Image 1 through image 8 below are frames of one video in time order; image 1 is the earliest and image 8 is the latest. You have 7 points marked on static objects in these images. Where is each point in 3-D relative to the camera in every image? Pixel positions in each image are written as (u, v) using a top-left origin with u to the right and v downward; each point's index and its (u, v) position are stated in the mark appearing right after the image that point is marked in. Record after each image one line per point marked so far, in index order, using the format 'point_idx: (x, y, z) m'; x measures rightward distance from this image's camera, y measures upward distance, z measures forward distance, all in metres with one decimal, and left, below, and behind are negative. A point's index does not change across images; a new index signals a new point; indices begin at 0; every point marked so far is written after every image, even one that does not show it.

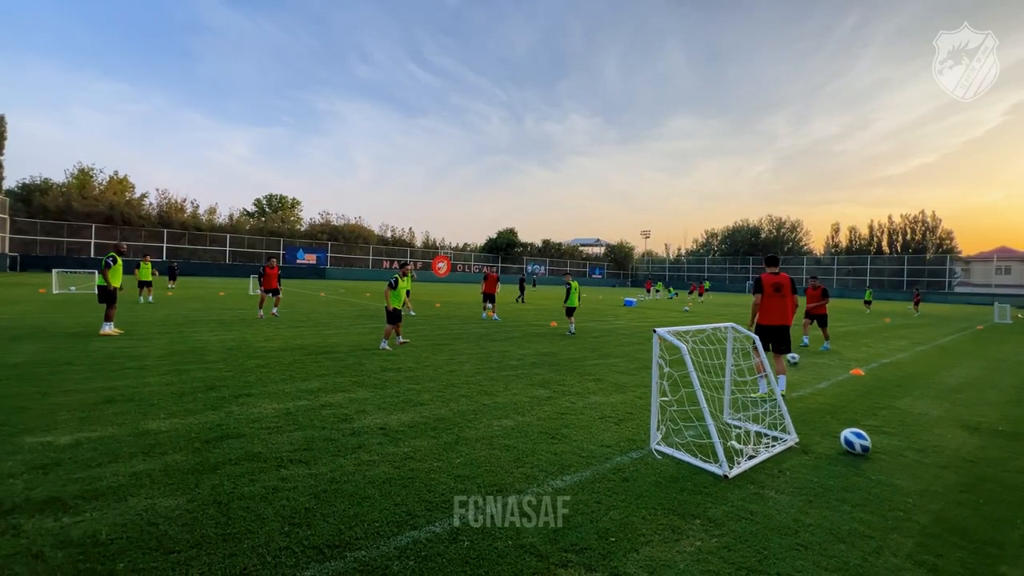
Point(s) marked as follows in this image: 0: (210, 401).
0: (-3.7, -1.4, +5.3) m
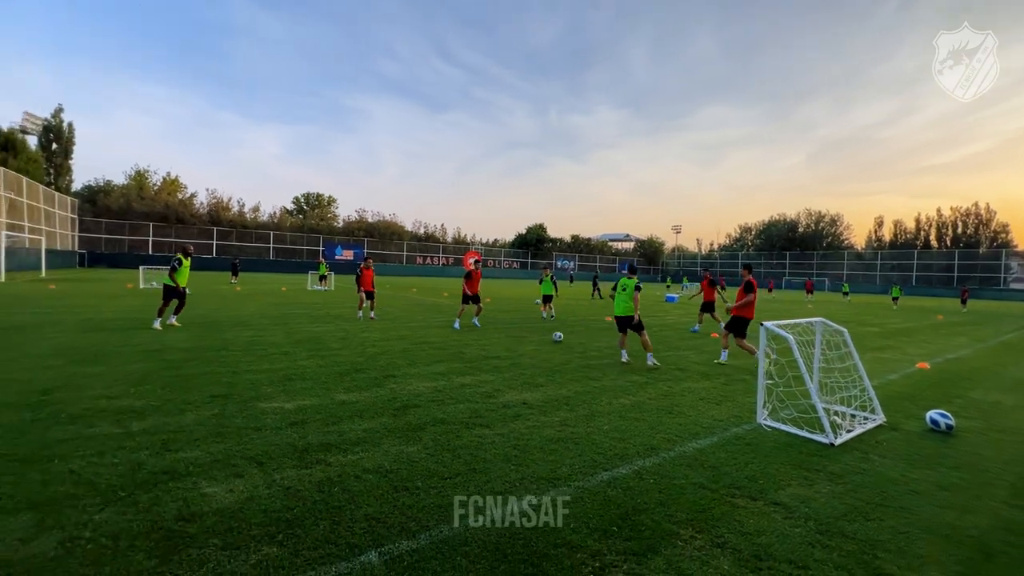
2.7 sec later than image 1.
0: (-2.1, -1.4, +6.4) m
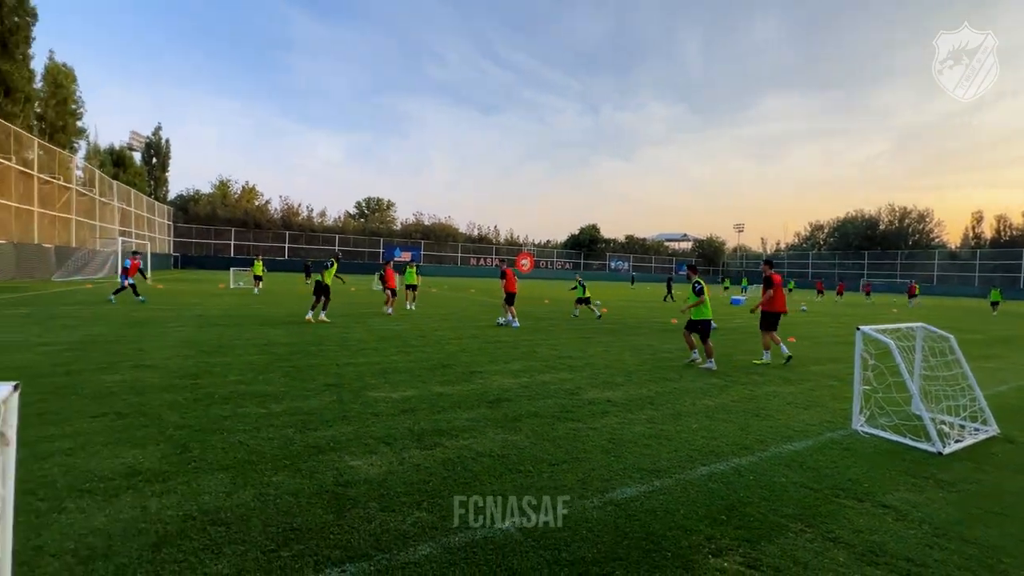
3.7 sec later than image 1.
0: (-0.8, -1.4, +6.9) m
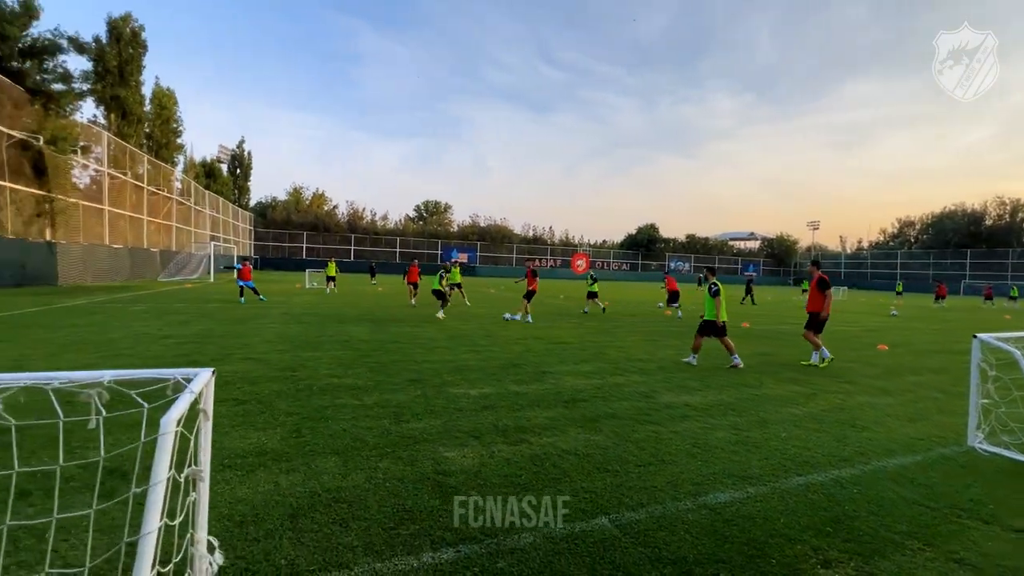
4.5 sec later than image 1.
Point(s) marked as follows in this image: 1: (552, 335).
0: (+0.3, -1.4, +7.0) m
1: (+1.1, -1.2, +11.3) m
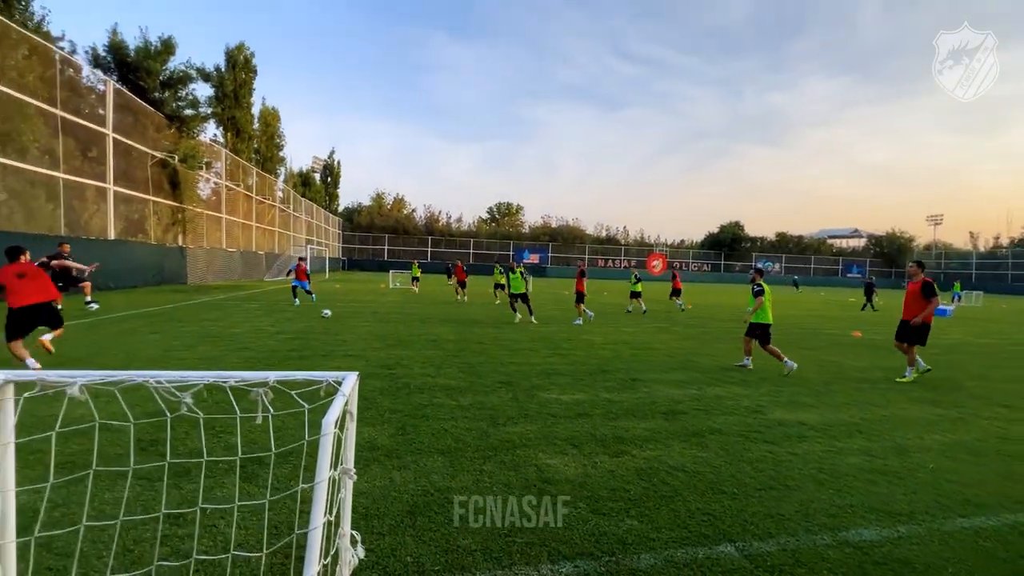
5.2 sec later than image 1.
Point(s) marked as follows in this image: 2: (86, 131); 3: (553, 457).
0: (+1.7, -1.5, +6.8) m
1: (+3.2, -1.3, +10.9) m
2: (-16.5, +6.1, +16.6) m
3: (+0.4, -1.6, +4.0) m
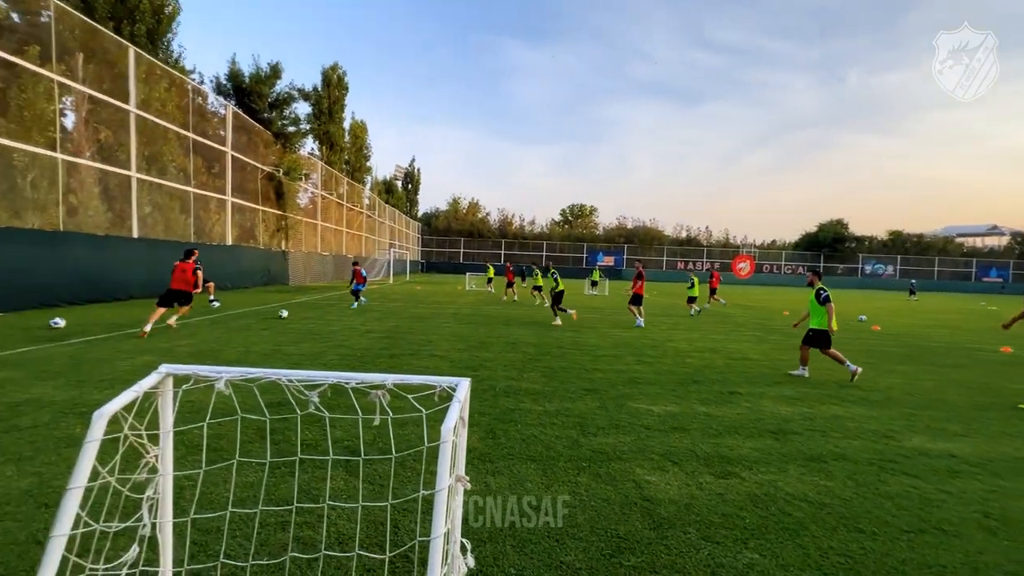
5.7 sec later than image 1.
0: (+3.0, -1.6, +6.3) m
1: (+5.1, -1.4, +10.1) m
2: (-13.3, +6.1, +19.0) m
3: (+1.2, -1.6, +3.7) m
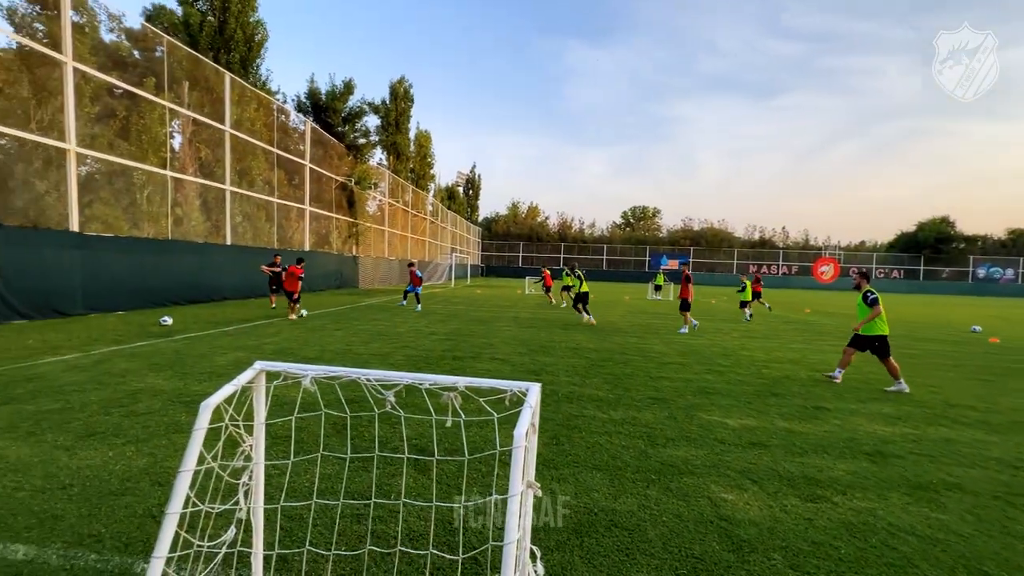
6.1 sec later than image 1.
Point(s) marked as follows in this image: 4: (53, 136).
0: (+3.9, -1.6, +5.8) m
1: (+6.5, -1.6, +9.3) m
2: (-10.5, +6.0, +20.7) m
3: (+1.8, -1.7, +3.5) m
4: (-11.6, +3.8, +10.9) m
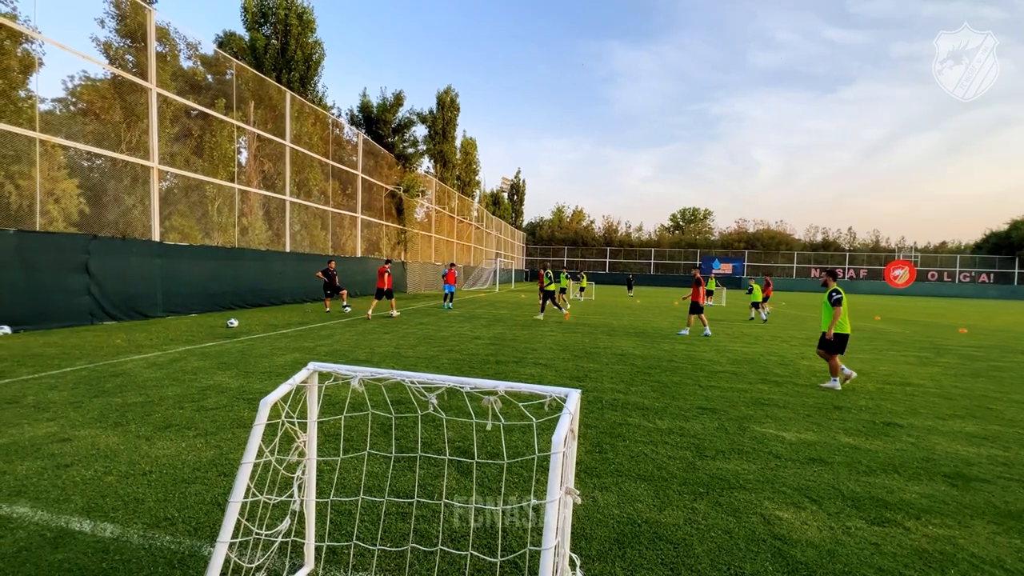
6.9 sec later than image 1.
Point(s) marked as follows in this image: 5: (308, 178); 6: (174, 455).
0: (+4.4, -1.7, +5.4) m
1: (+7.4, -1.7, +8.6) m
2: (-8.4, +5.7, +21.7) m
3: (+2.1, -1.7, +3.3) m
4: (-10.5, +3.7, +12.1) m
5: (-9.0, +4.9, +19.0) m
6: (-3.0, -1.5, +3.8) m
